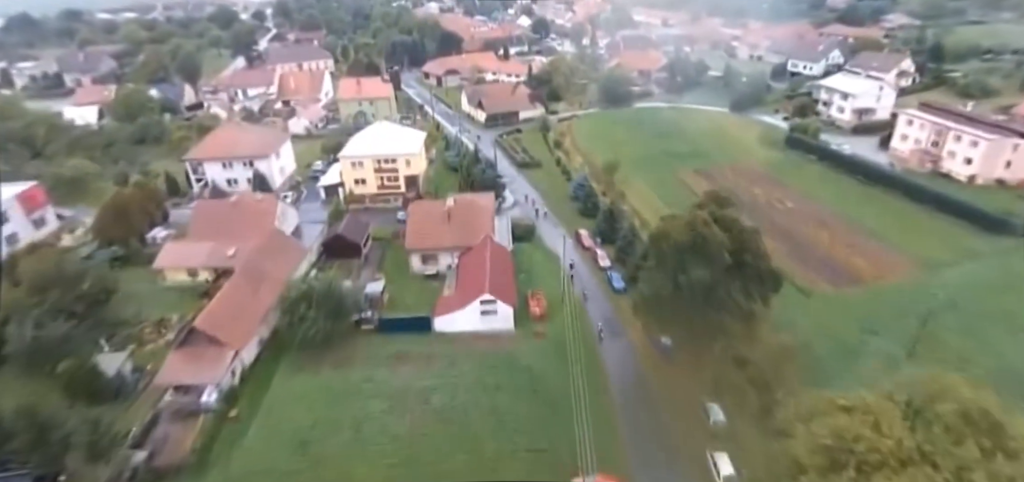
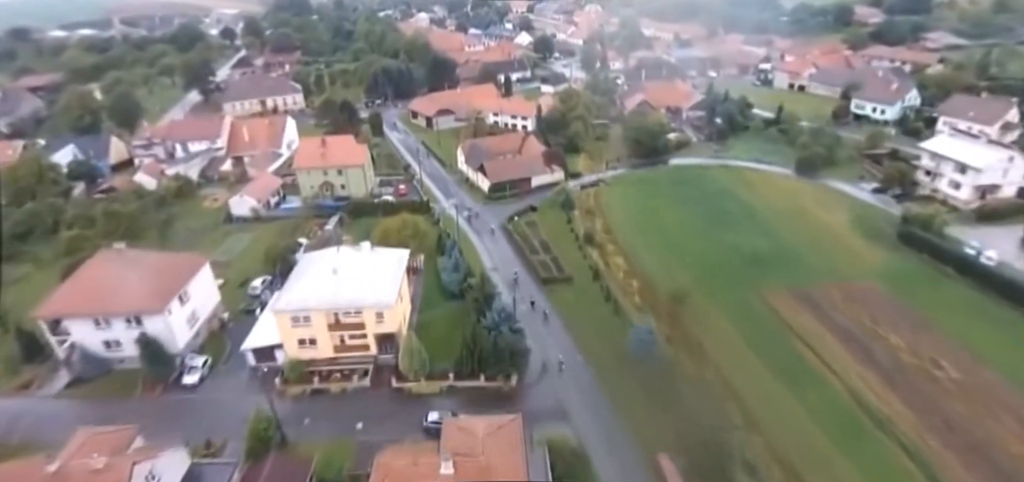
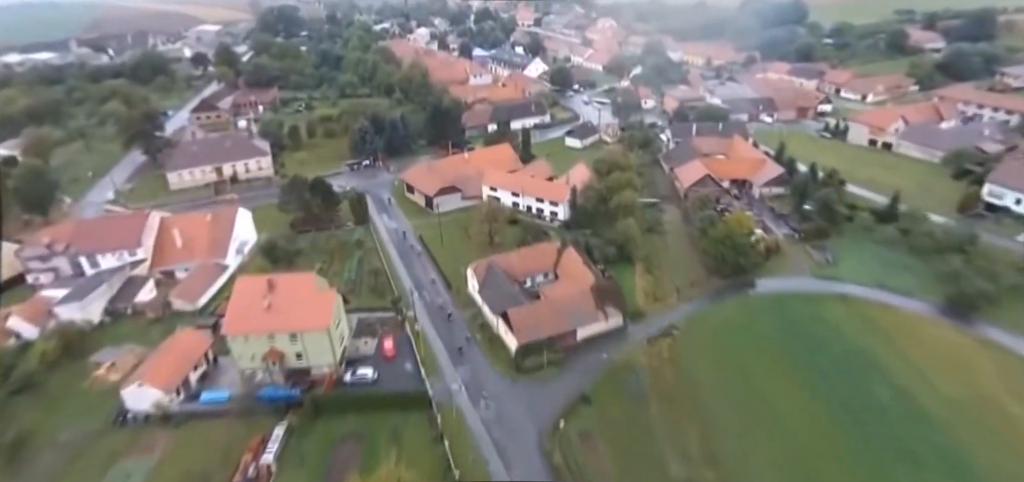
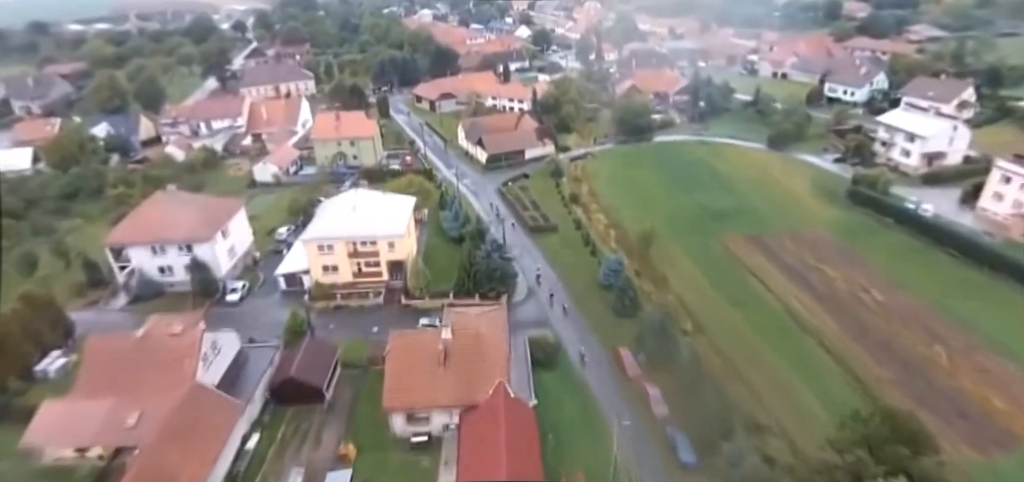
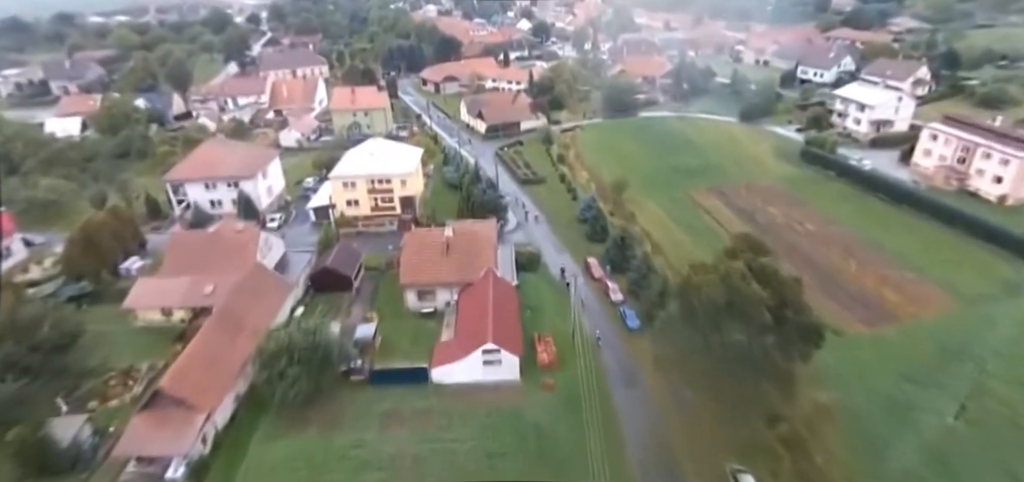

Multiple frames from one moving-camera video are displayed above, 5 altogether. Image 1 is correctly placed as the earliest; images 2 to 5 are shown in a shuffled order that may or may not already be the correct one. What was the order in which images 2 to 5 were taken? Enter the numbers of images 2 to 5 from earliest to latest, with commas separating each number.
5, 4, 2, 3
